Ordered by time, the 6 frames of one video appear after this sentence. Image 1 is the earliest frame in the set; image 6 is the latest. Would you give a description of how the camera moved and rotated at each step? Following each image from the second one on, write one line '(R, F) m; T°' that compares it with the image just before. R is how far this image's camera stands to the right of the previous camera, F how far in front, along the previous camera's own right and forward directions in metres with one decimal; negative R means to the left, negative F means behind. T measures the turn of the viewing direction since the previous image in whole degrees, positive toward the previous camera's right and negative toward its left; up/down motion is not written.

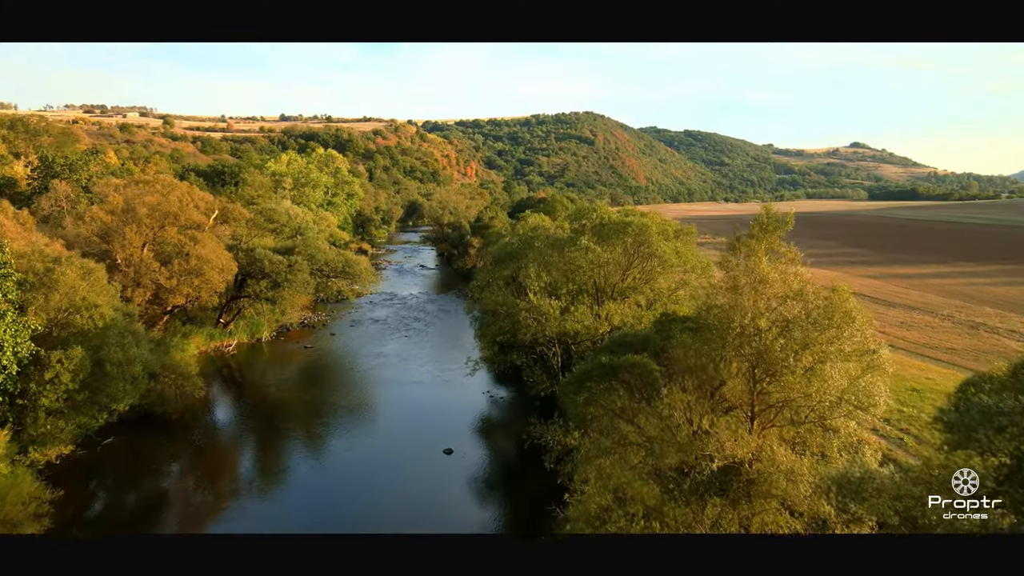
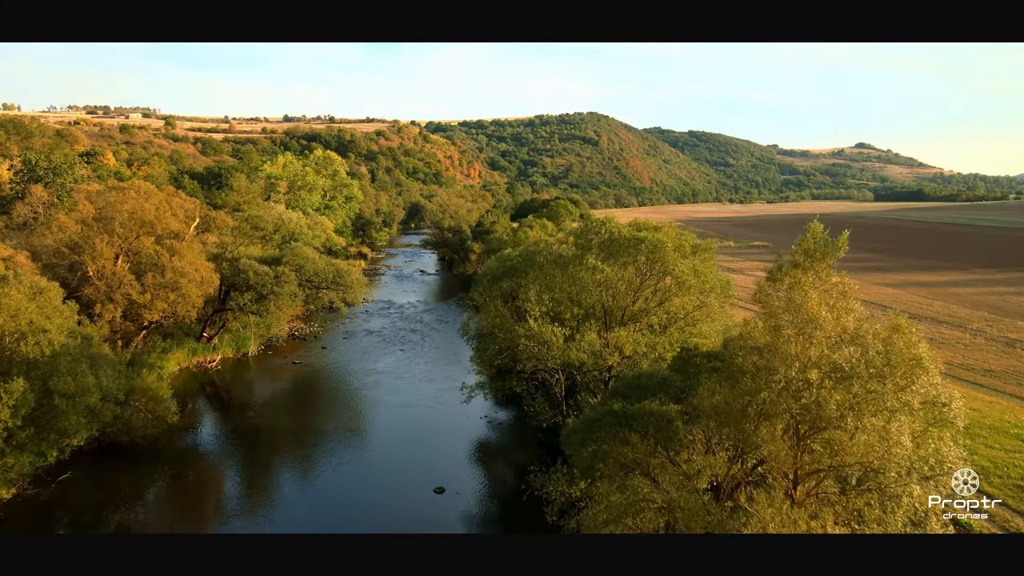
(+0.2, +1.9) m; 0°
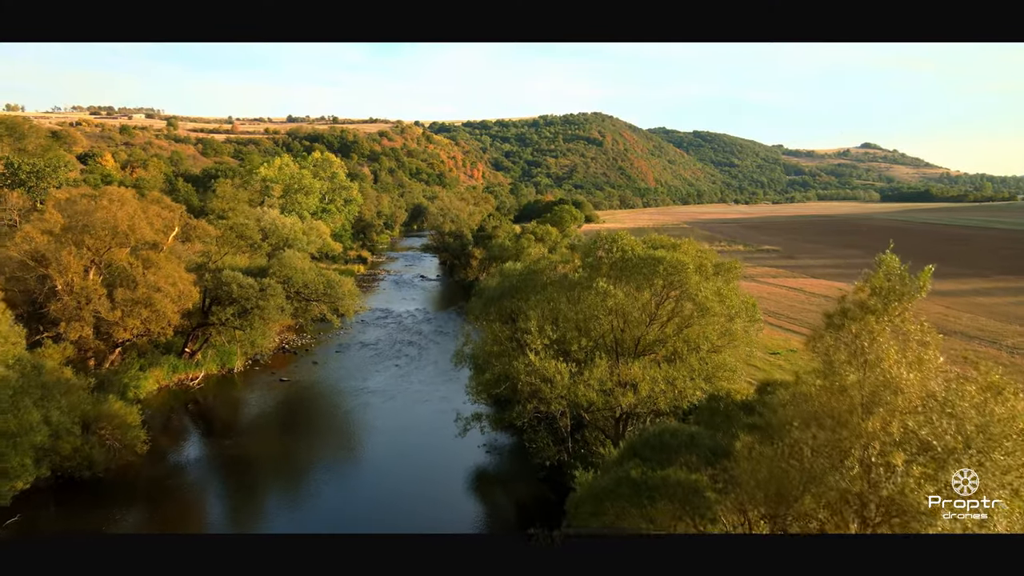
(+0.1, +1.9) m; 0°
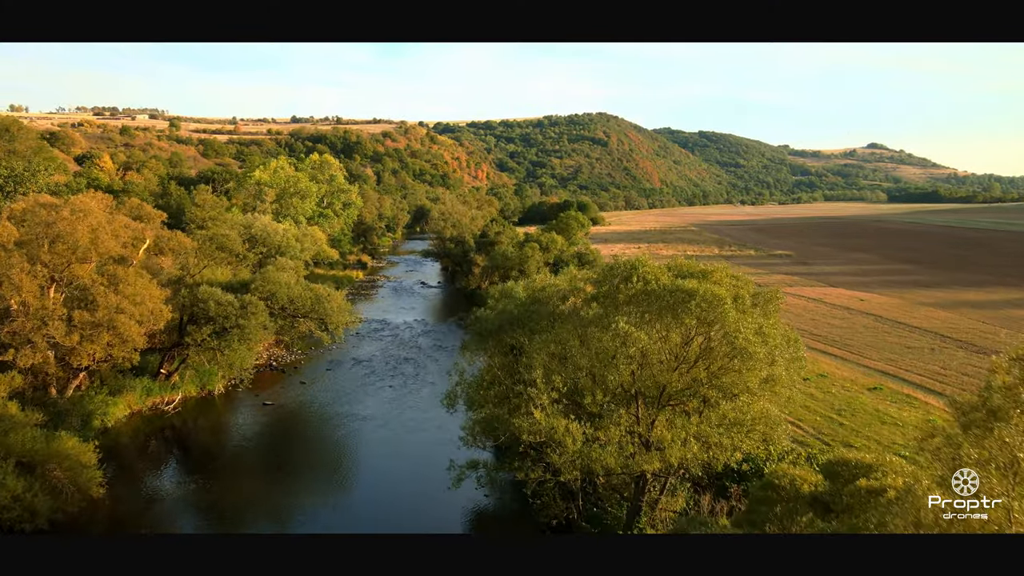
(+0.1, +2.3) m; 0°
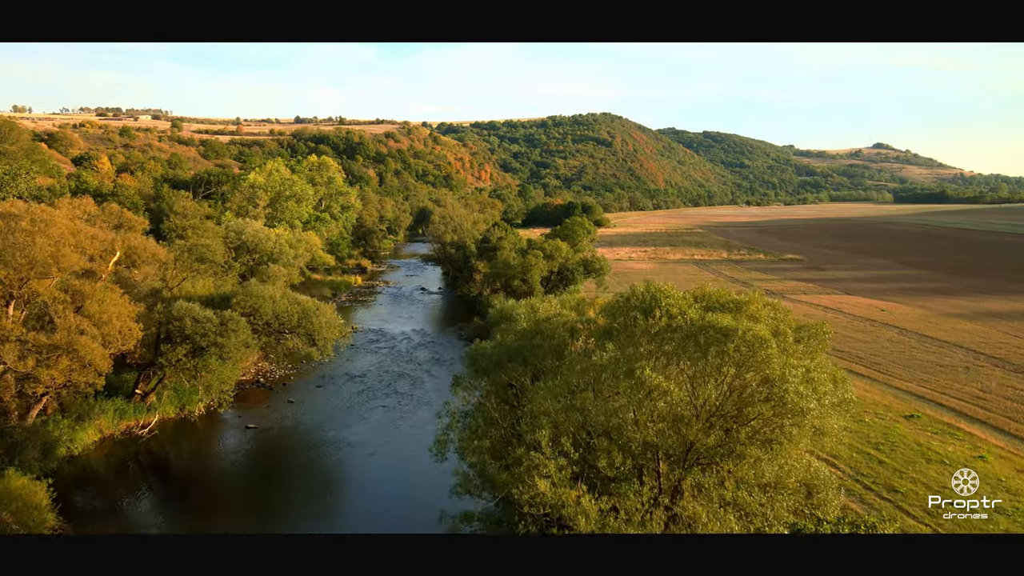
(+0.1, +1.9) m; 0°
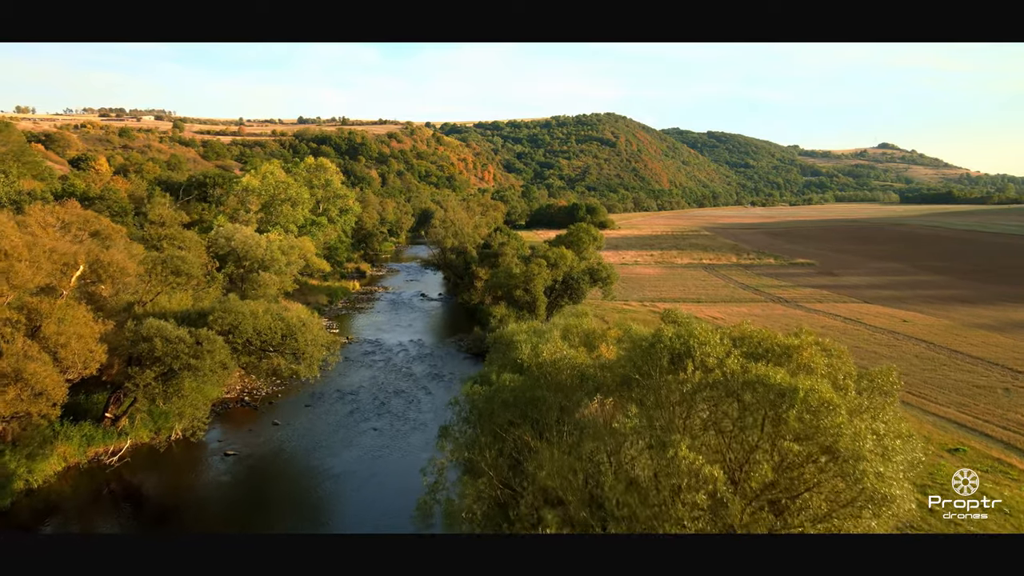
(+0.1, +1.9) m; 0°
